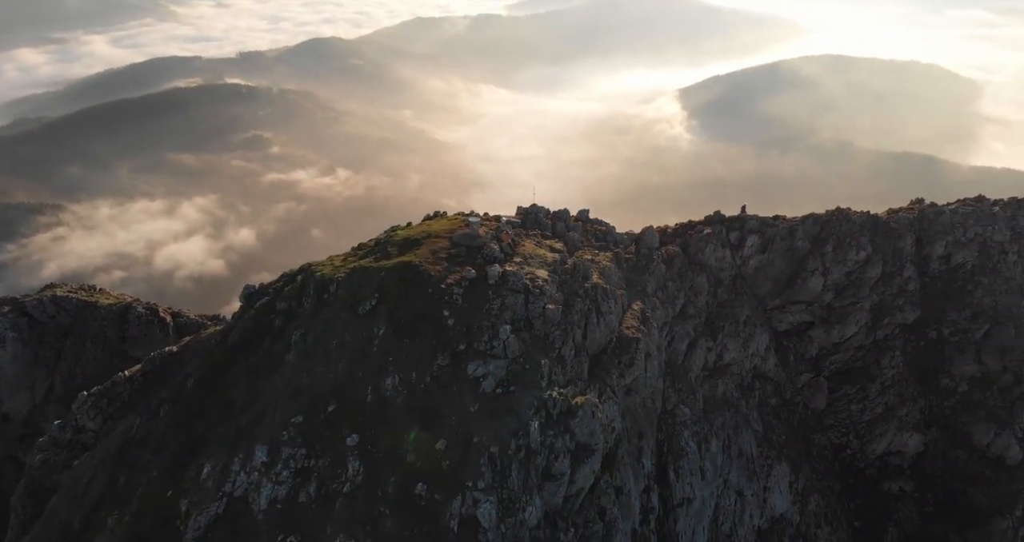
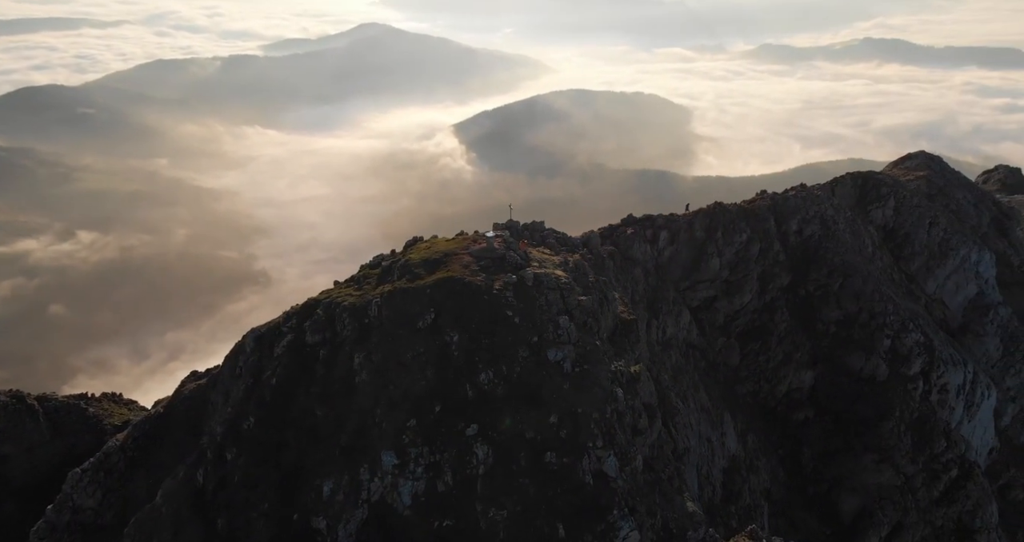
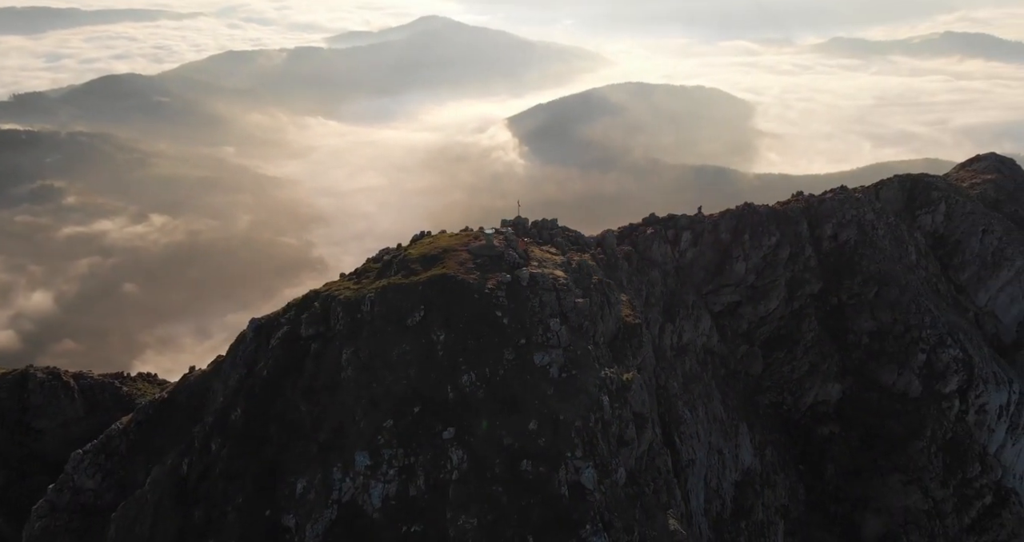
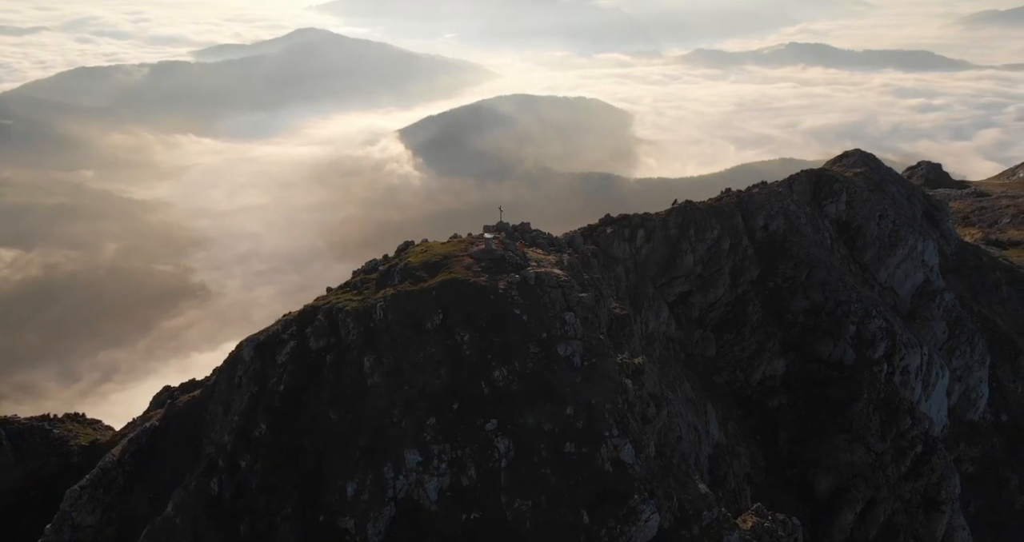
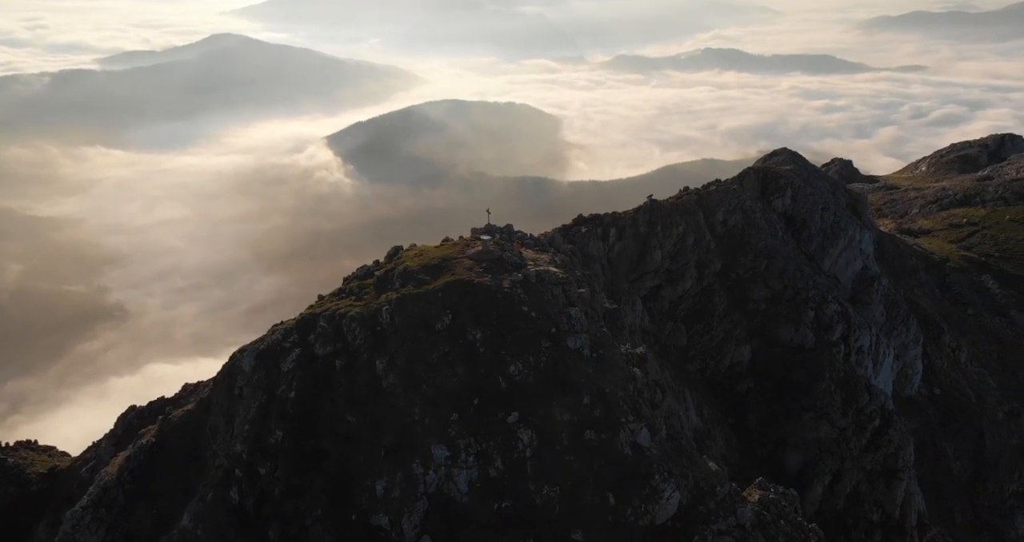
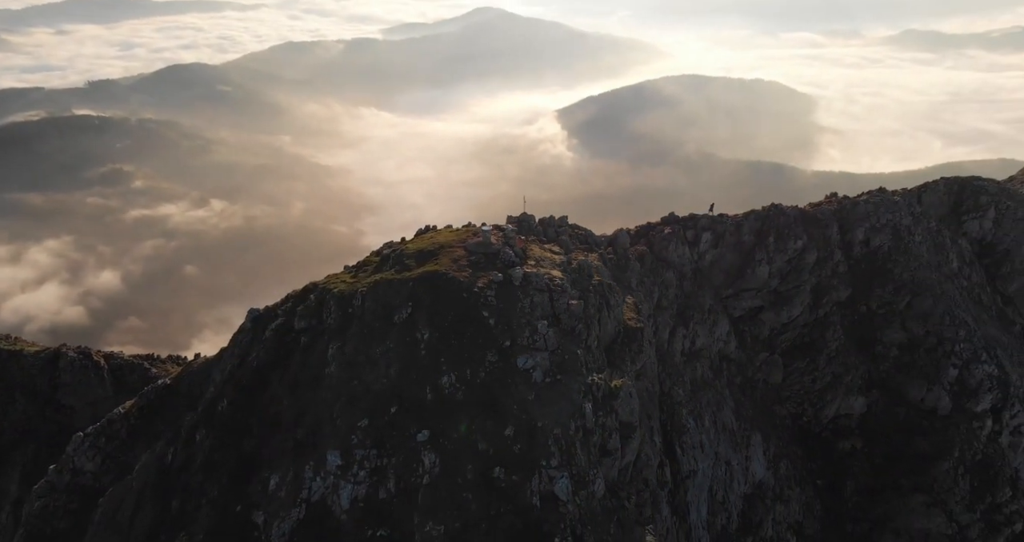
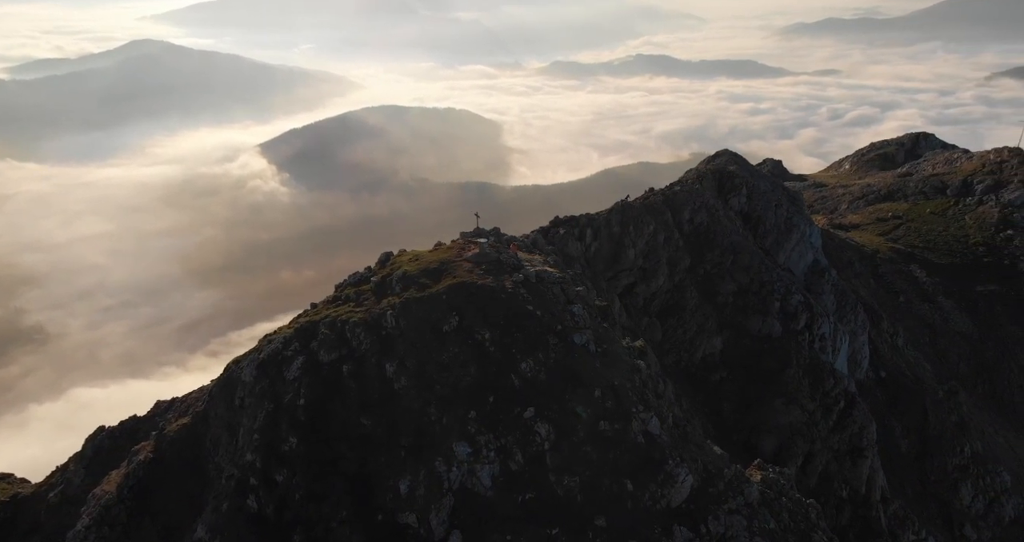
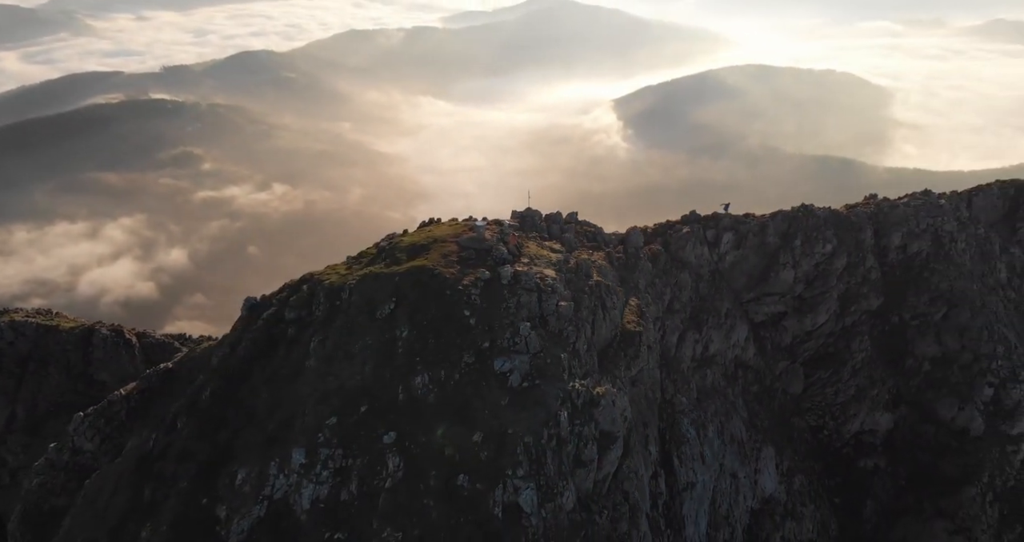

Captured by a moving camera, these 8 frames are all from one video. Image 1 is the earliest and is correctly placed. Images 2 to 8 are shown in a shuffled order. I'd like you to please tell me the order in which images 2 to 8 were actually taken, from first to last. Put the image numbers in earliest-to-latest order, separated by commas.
8, 6, 3, 2, 4, 5, 7
